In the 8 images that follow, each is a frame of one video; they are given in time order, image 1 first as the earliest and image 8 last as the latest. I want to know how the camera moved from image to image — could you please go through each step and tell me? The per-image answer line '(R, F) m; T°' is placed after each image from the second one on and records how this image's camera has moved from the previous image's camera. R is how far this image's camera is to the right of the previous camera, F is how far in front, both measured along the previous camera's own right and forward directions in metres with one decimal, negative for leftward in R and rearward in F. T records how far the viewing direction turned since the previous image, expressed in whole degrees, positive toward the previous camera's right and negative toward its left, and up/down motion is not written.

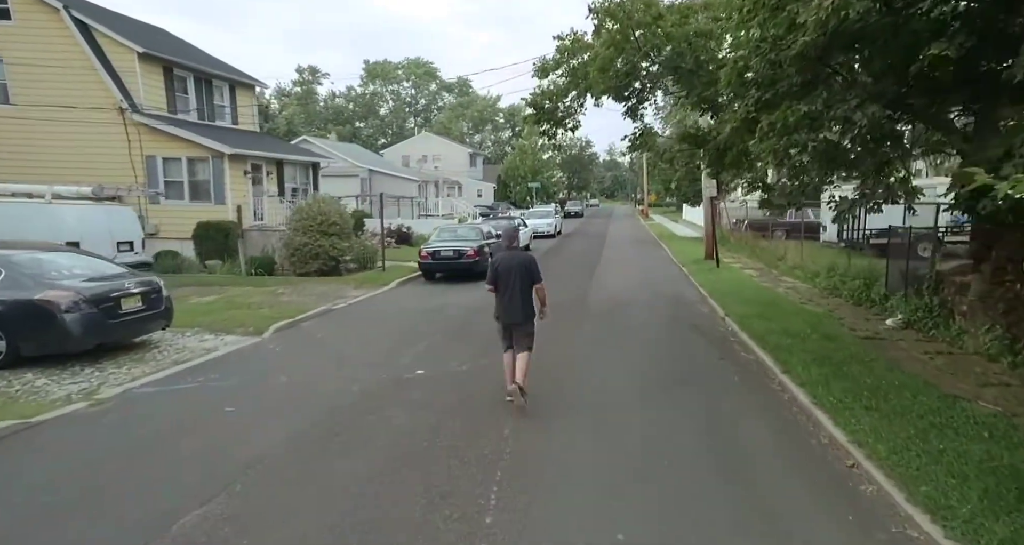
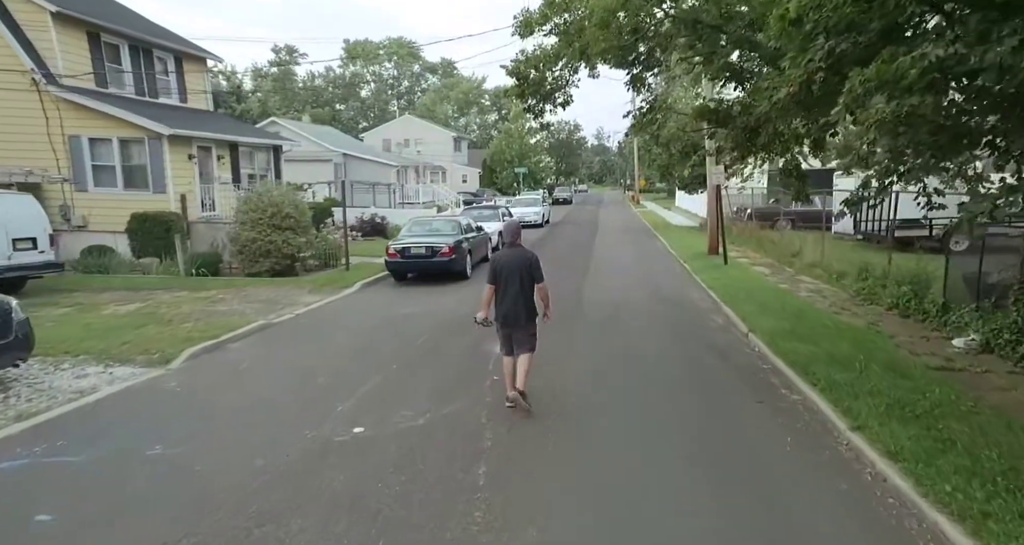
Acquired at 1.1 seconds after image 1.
(+0.1, +1.8) m; +1°
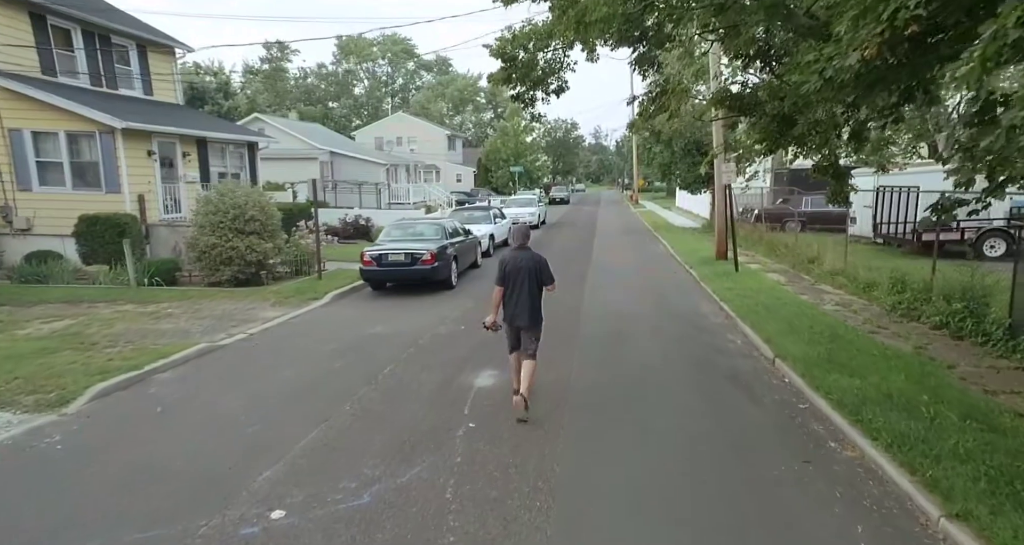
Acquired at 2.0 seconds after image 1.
(+0.2, +1.3) m; 0°
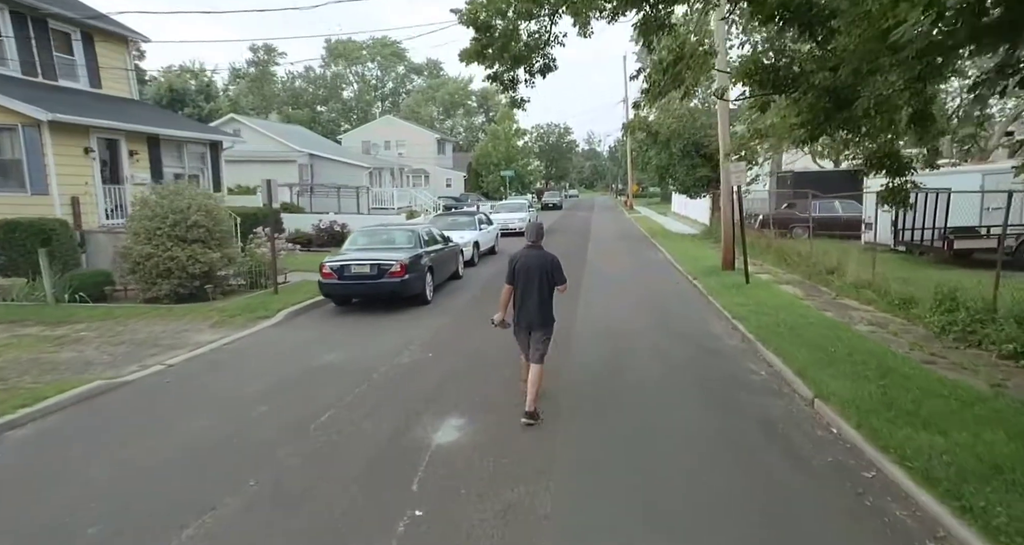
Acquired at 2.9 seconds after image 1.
(+0.2, +1.5) m; +1°
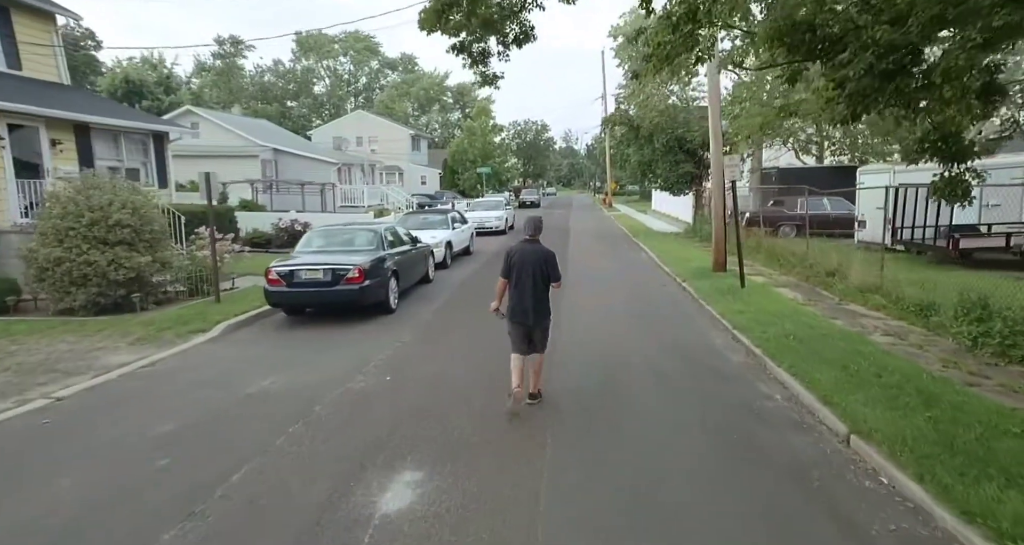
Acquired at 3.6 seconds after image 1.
(+0.1, +1.2) m; +2°
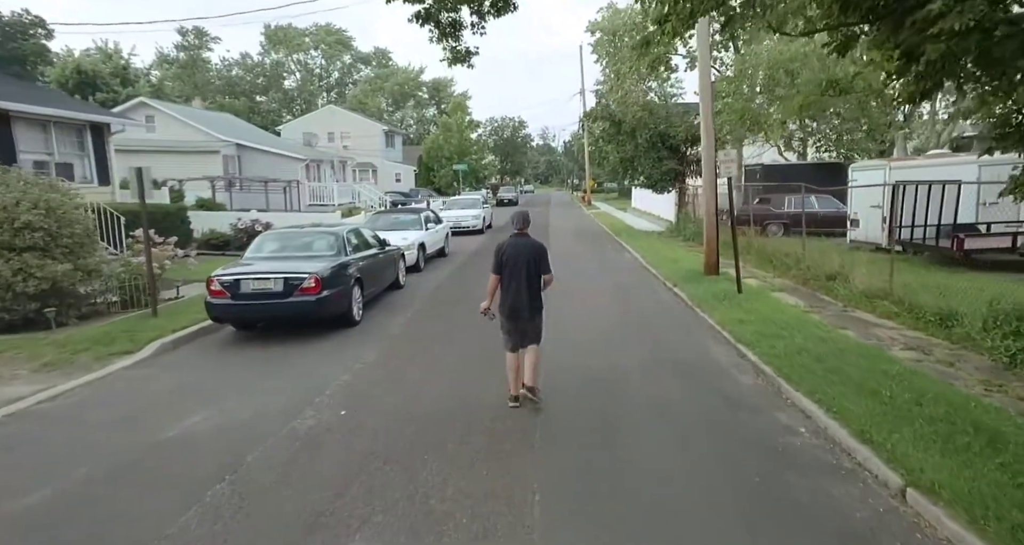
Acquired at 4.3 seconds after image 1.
(0.0, +1.0) m; +2°
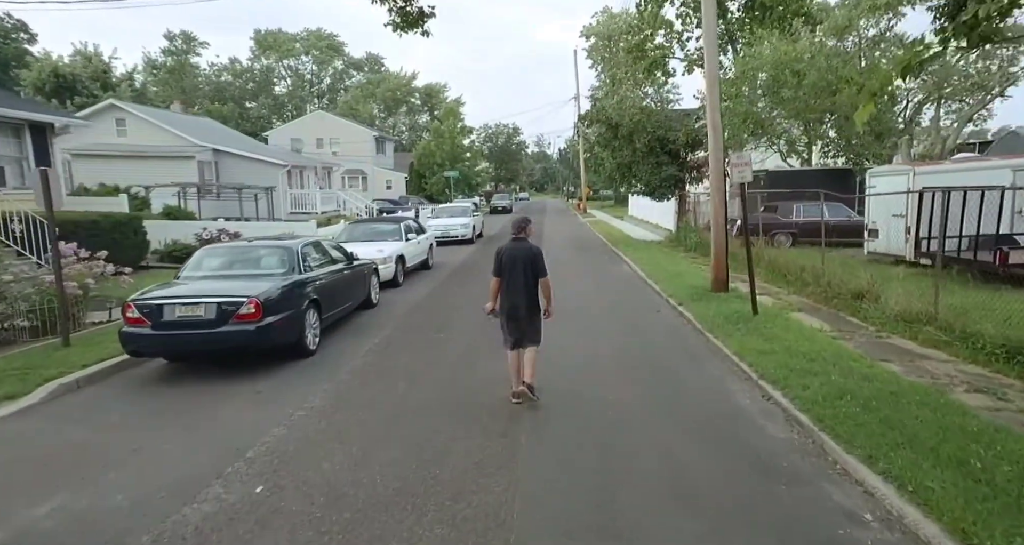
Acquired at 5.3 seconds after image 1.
(+0.2, +1.3) m; 0°
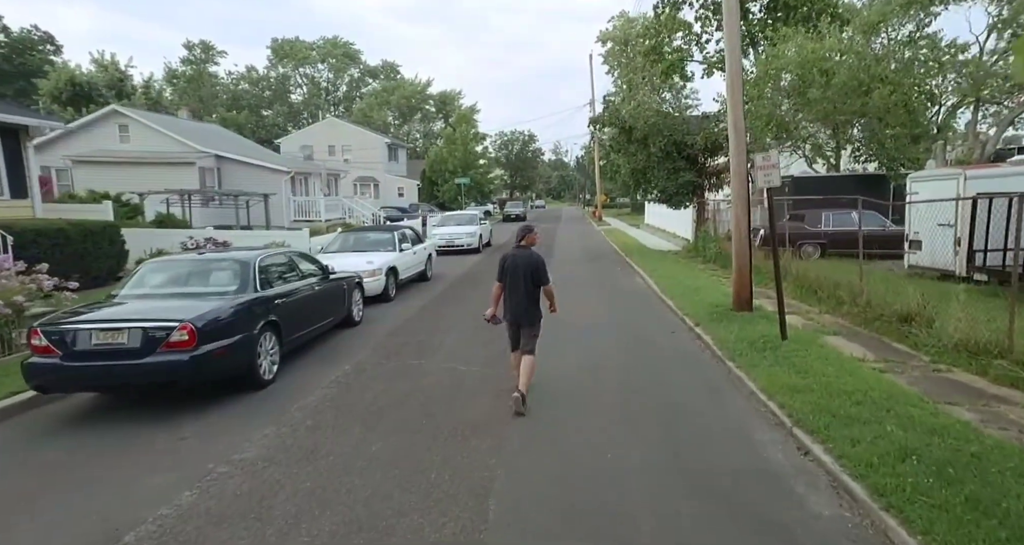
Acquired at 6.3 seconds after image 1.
(+0.4, +1.1) m; -2°
